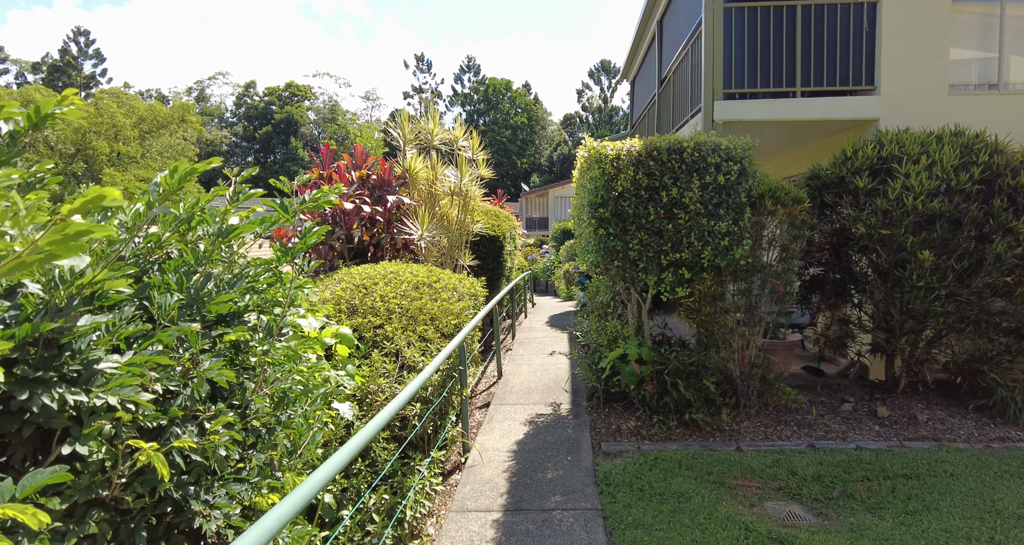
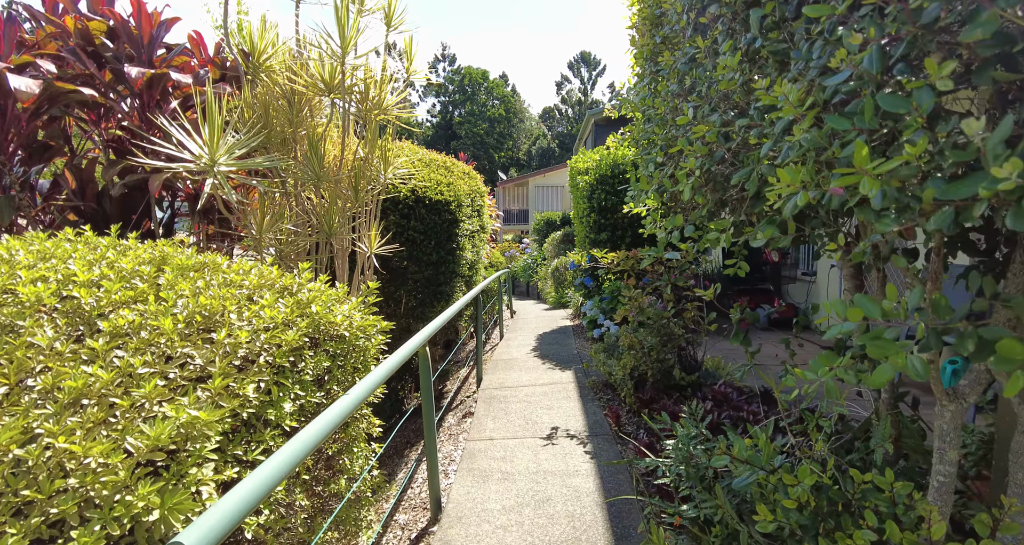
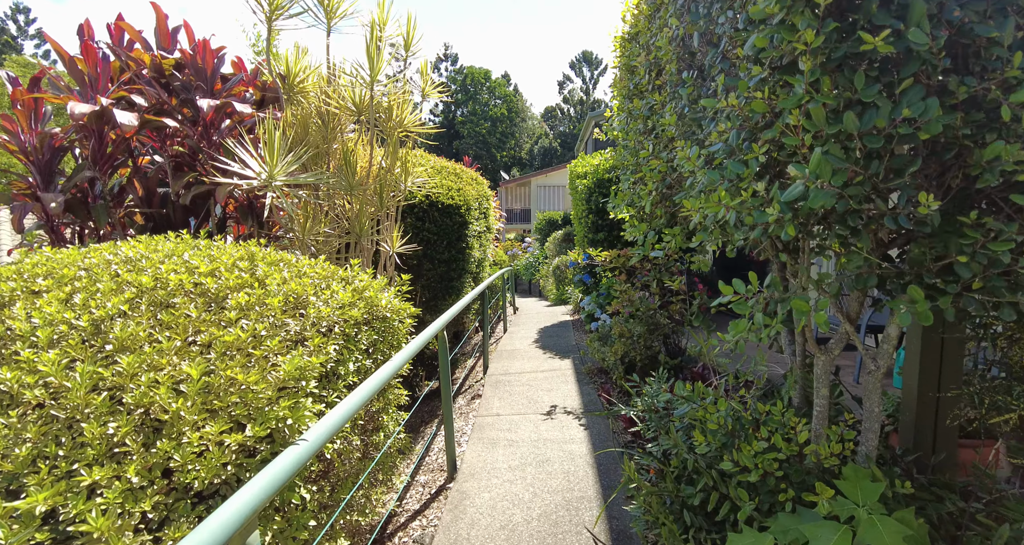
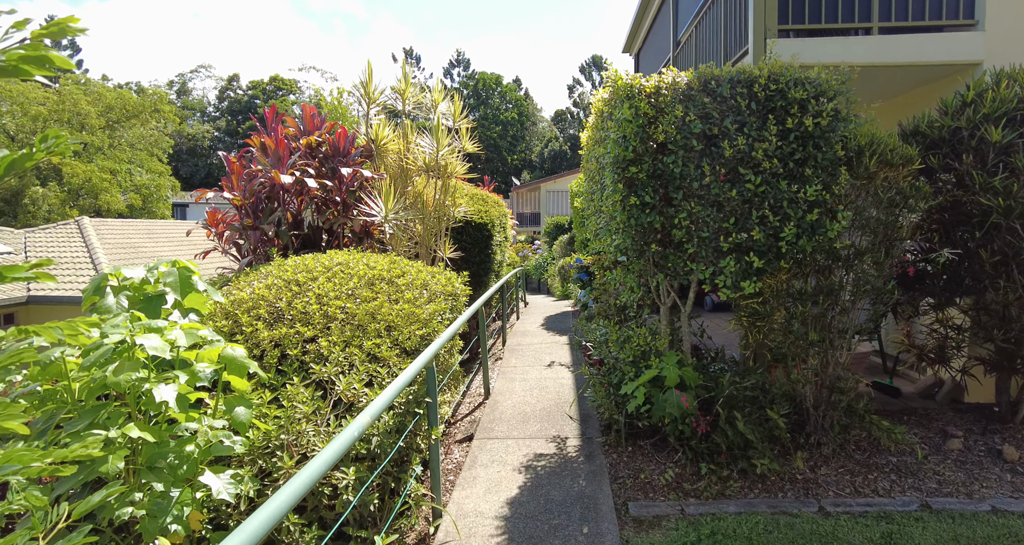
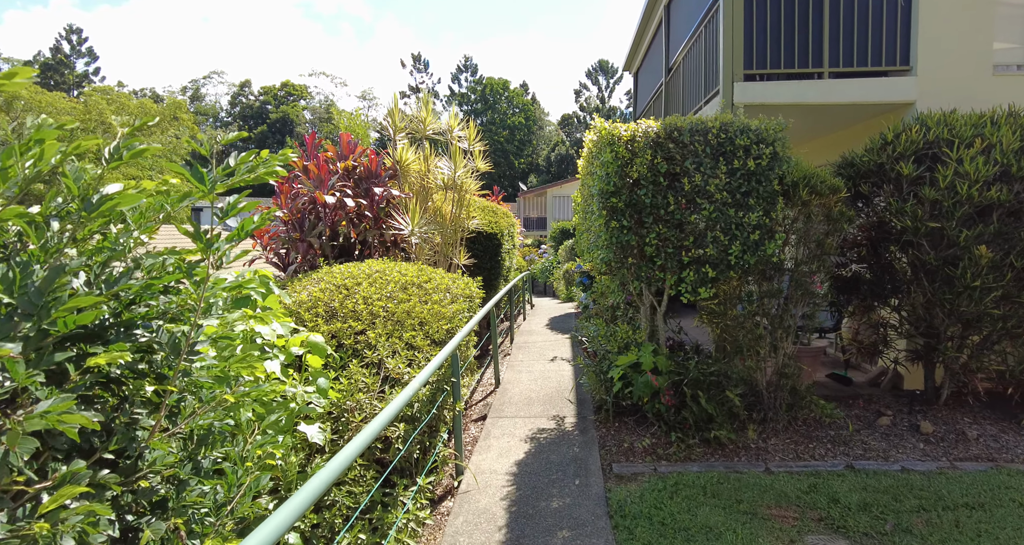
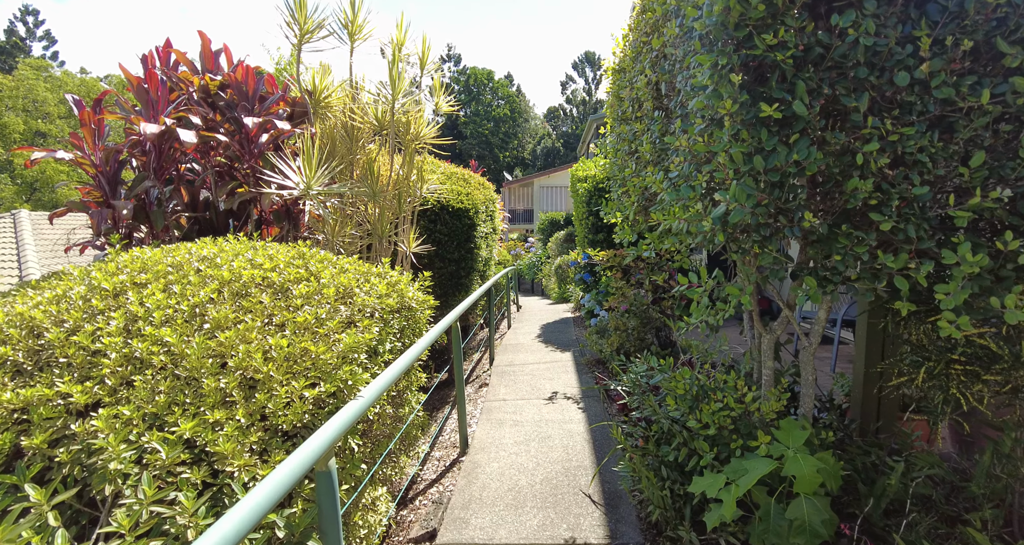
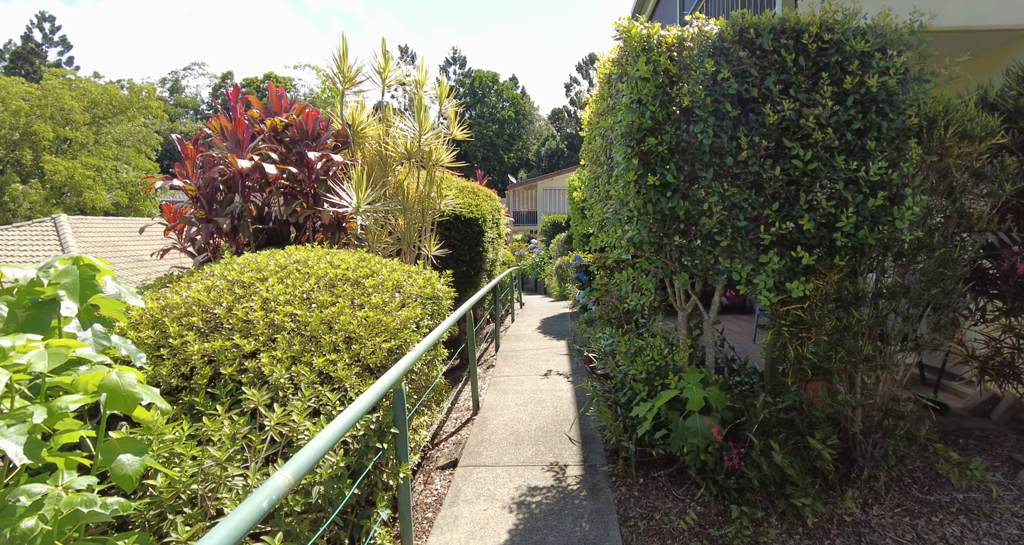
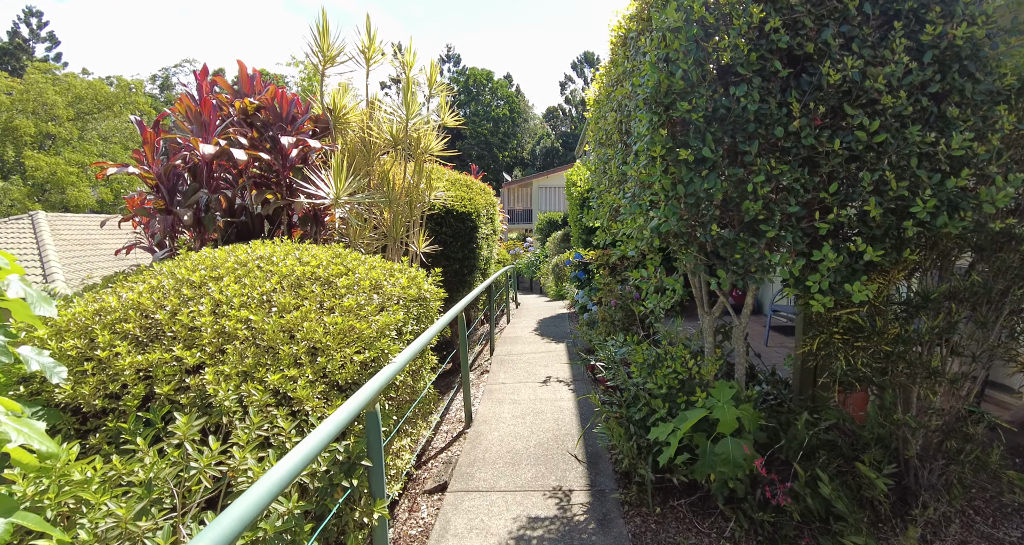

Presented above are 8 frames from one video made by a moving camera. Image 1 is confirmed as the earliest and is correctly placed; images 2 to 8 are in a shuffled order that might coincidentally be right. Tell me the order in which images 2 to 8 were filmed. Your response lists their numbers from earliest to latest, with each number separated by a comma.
5, 4, 7, 8, 6, 3, 2
